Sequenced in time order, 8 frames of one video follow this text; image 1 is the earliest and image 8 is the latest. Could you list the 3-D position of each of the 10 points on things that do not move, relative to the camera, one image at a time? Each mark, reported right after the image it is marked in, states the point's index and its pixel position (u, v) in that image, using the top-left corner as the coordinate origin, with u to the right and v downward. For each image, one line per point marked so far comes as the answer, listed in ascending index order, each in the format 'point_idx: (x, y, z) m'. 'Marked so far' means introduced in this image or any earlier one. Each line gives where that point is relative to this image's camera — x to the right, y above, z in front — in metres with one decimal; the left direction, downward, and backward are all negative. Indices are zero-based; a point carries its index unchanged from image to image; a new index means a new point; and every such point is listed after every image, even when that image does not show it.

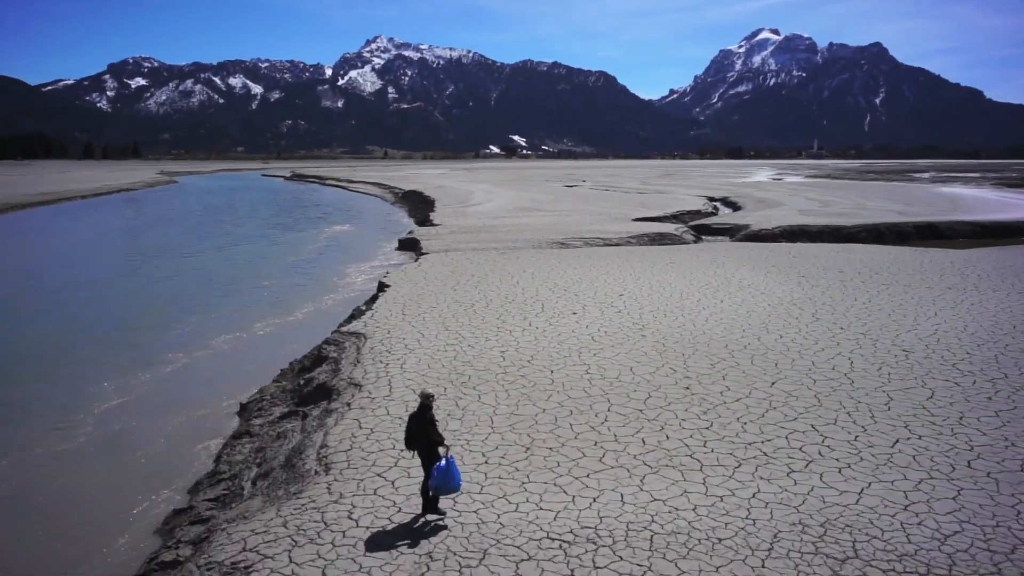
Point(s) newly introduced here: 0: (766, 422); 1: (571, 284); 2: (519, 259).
0: (+2.8, -1.5, +4.9) m
1: (+1.4, +0.1, +10.5) m
2: (+0.2, +1.0, +14.3) m
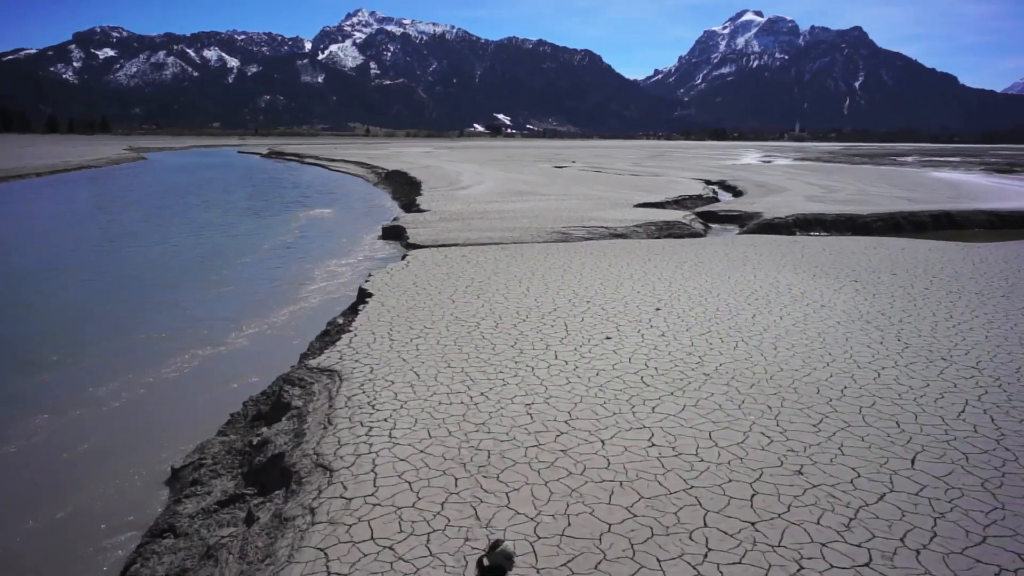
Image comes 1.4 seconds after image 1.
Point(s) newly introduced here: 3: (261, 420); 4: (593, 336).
0: (+3.2, -1.9, +3.3) m
1: (+1.6, -0.1, +8.8) m
2: (+0.2, +1.0, +12.4) m
3: (-3.4, -1.8, +6.0) m
4: (+1.3, -0.8, +6.8) m
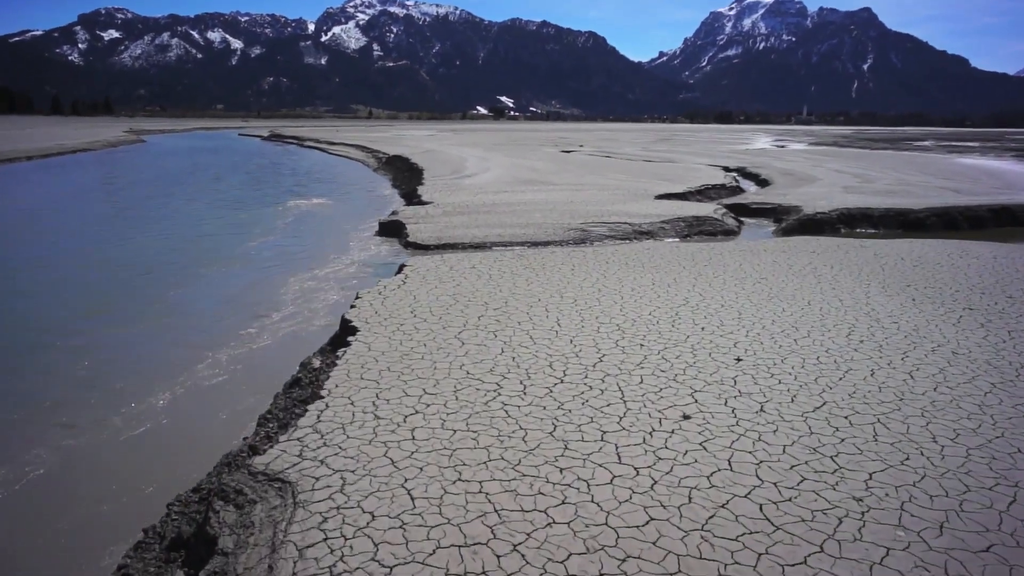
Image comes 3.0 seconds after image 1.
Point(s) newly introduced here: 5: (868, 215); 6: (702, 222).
0: (+3.5, -2.7, +1.2) m
1: (+2.0, -0.7, +6.7) m
2: (+0.7, +0.5, +10.3) m
3: (-3.0, -2.4, +4.0) m
4: (+1.6, -1.4, +4.7) m
5: (+15.8, +3.2, +19.7) m
6: (+8.1, +2.8, +19.0) m
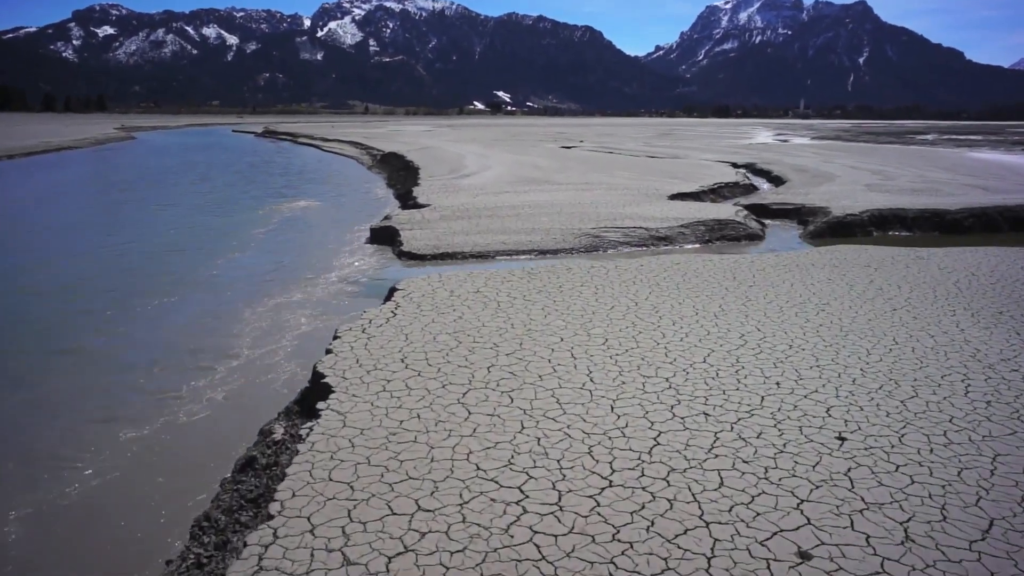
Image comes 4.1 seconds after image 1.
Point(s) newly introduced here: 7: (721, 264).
0: (+3.8, -3.2, -0.3) m
1: (+2.3, -1.2, +5.1) m
2: (+0.9, 0.0, +8.7) m
3: (-2.7, -3.0, +2.5) m
4: (+1.9, -1.9, +3.2) m
5: (+15.9, +2.9, +18.2) m
6: (+8.3, +2.4, +17.5) m
7: (+4.8, +0.5, +10.2) m
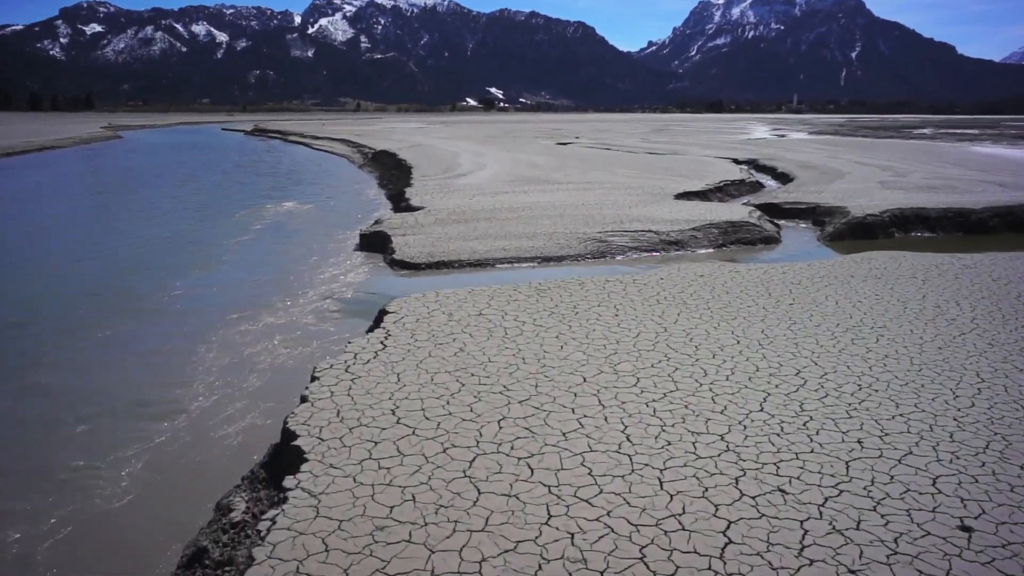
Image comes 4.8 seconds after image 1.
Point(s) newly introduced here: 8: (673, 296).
0: (+4.1, -3.6, -1.3) m
1: (+2.4, -1.6, +4.1) m
2: (+1.0, -0.3, +7.7) m
3: (-2.5, -3.4, +1.4) m
4: (+2.1, -2.3, +2.1) m
5: (+15.9, +2.8, +17.3) m
6: (+8.3, +2.2, +16.5) m
7: (+4.9, +0.2, +9.2) m
8: (+3.0, -0.2, +8.2) m
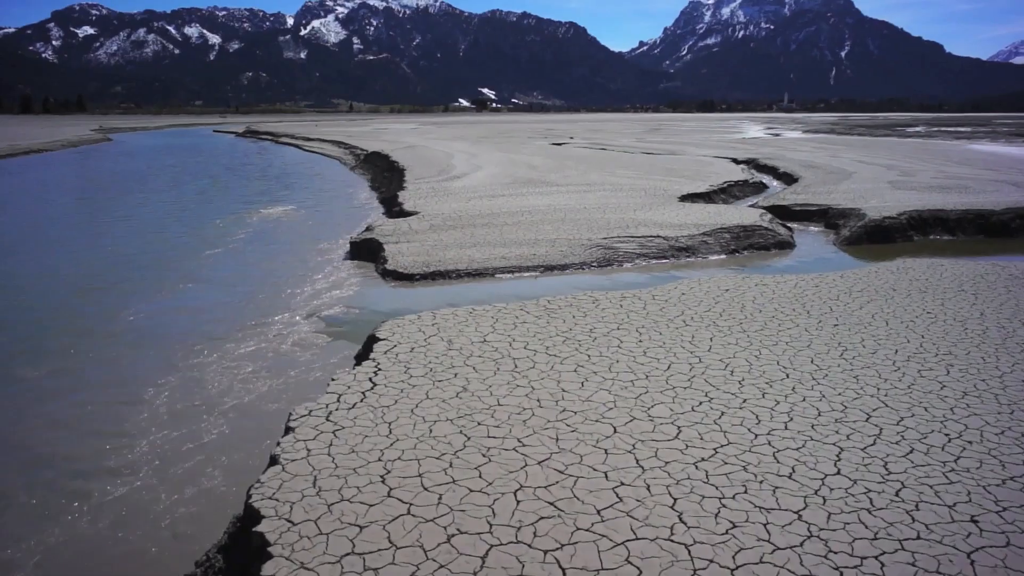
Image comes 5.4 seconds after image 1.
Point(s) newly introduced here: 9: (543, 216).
0: (+4.3, -3.9, -2.2) m
1: (+2.6, -1.9, +3.2) m
2: (+1.1, -0.7, +6.7) m
3: (-2.3, -3.8, +0.4) m
4: (+2.3, -2.6, +1.2) m
5: (+15.9, +2.6, +16.5) m
6: (+8.3, +1.9, +15.6) m
7: (+5.0, -0.1, +8.3) m
8: (+3.1, -0.5, +7.3) m
9: (+1.2, +2.8, +17.2) m
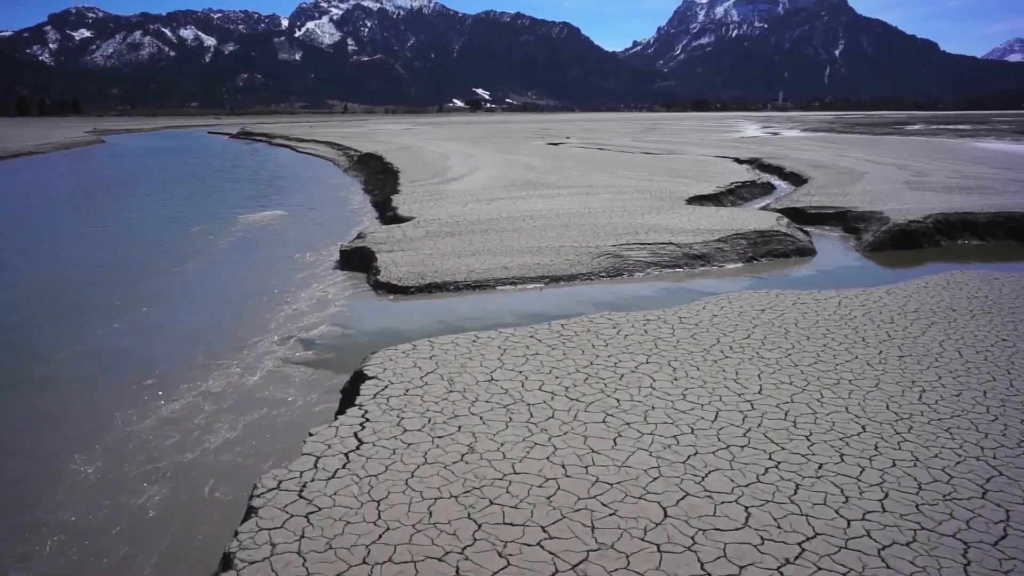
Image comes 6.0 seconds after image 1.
0: (+4.6, -4.2, -3.2) m
1: (+2.8, -2.2, +2.2) m
2: (+1.3, -1.0, +5.7) m
3: (-2.0, -4.1, -0.6) m
4: (+2.5, -3.0, +0.2) m
5: (+16.0, +2.3, +15.6) m
6: (+8.4, +1.6, +14.7) m
7: (+5.1, -0.4, +7.3) m
8: (+3.3, -0.8, +6.3) m
9: (+1.3, +2.5, +16.3) m
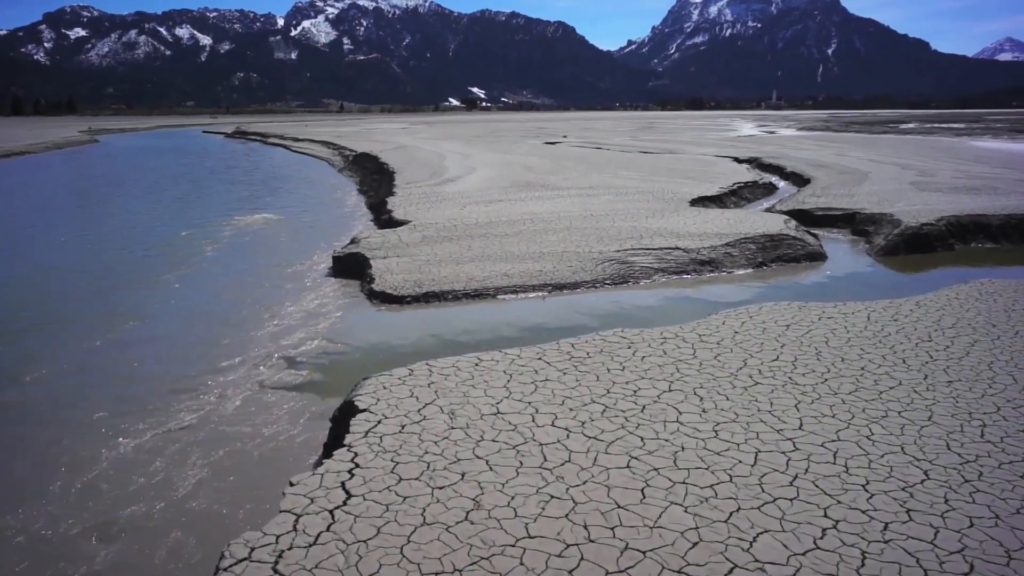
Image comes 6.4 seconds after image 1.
0: (+4.8, -4.5, -3.7) m
1: (+2.9, -2.5, +1.6) m
2: (+1.4, -1.2, +5.1) m
3: (-1.9, -4.4, -1.3) m
4: (+2.7, -3.2, -0.3) m
5: (+16.0, +2.2, +15.2) m
6: (+8.4, +1.4, +14.1) m
7: (+5.2, -0.6, +6.8) m
8: (+3.4, -1.0, +5.7) m
9: (+1.3, +2.2, +15.6) m
